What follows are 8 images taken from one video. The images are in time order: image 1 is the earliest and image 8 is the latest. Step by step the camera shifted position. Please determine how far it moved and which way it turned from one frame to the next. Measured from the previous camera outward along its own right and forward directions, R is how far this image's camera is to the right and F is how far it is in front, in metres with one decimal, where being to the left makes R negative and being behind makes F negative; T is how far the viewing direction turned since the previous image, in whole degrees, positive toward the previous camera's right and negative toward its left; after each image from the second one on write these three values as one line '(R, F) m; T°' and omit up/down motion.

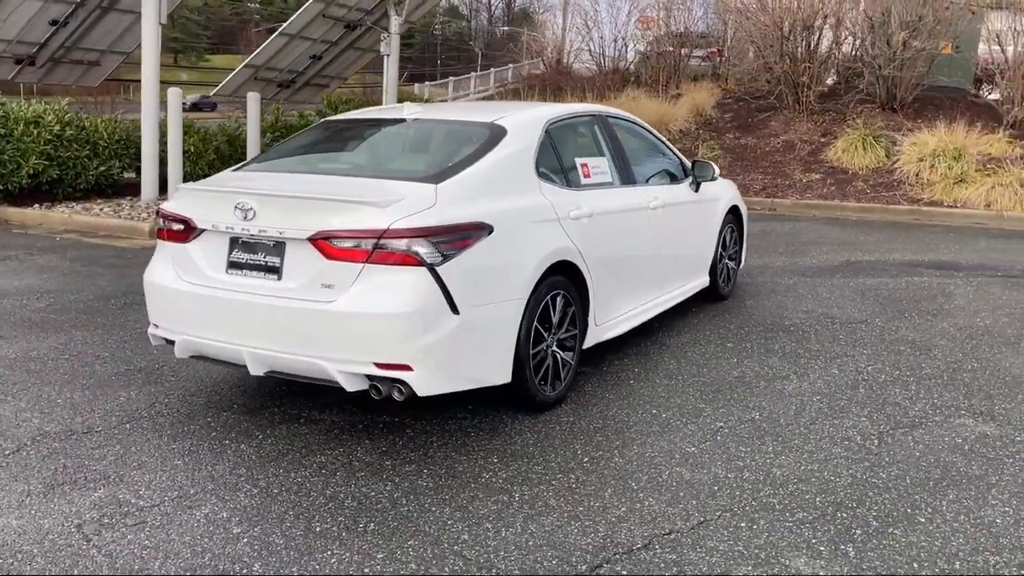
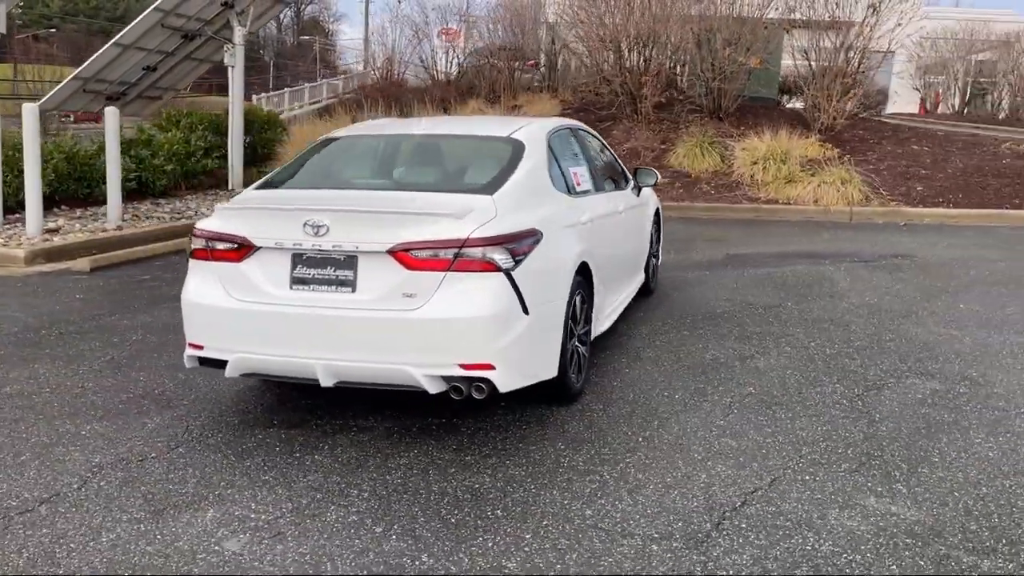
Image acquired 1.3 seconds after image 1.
(-1.1, -0.2) m; +13°
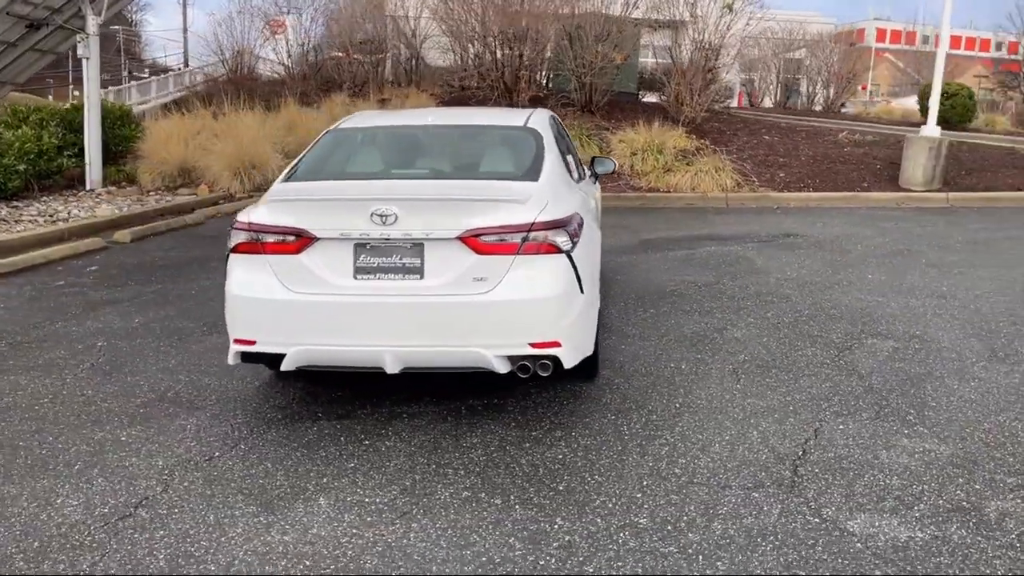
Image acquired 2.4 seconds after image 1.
(-1.0, -0.1) m; +11°
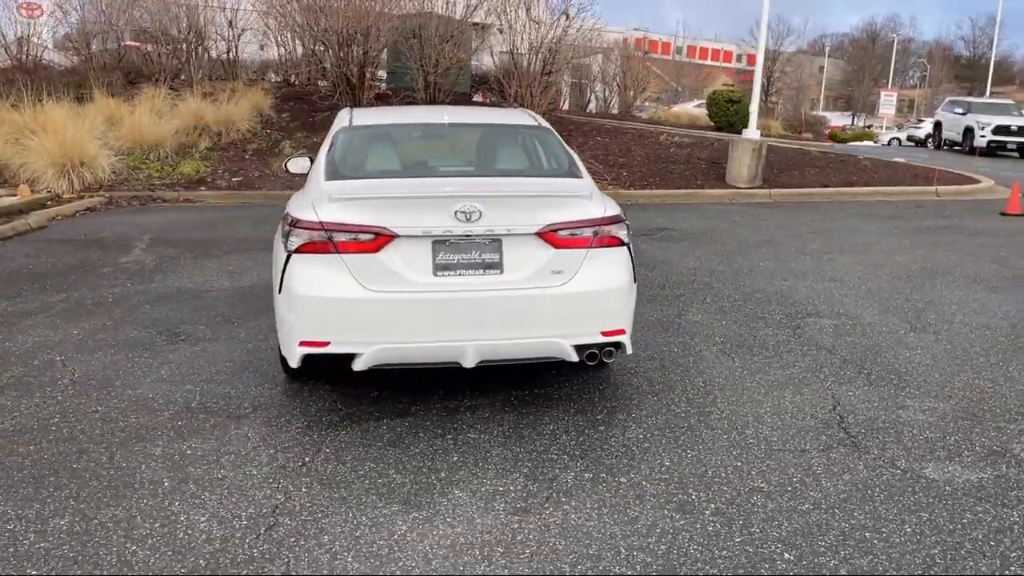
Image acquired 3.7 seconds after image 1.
(-1.3, 0.0) m; +14°
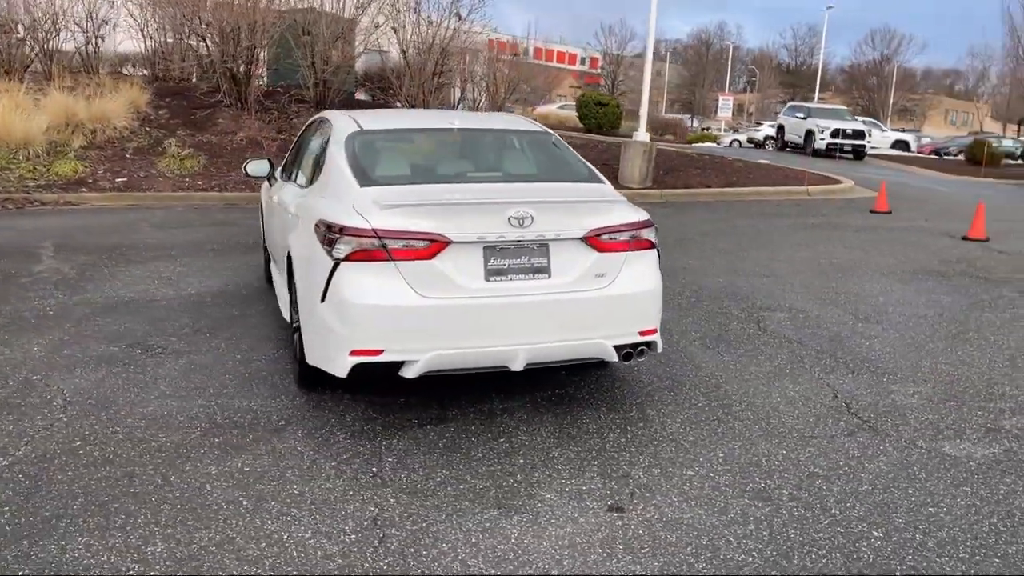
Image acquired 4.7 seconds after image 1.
(-0.9, 0.0) m; +10°
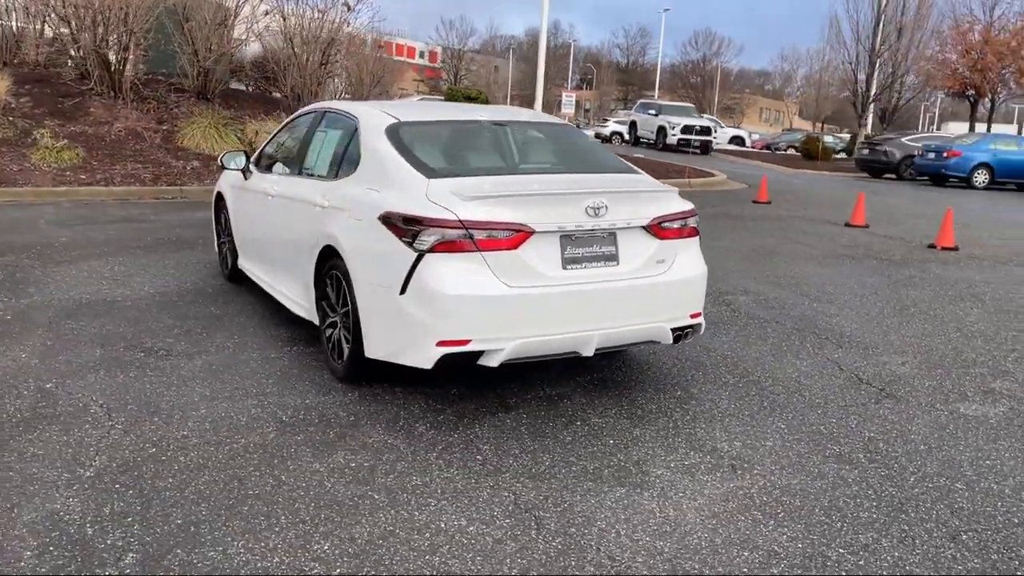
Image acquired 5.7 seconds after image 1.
(-1.1, 0.0) m; +10°
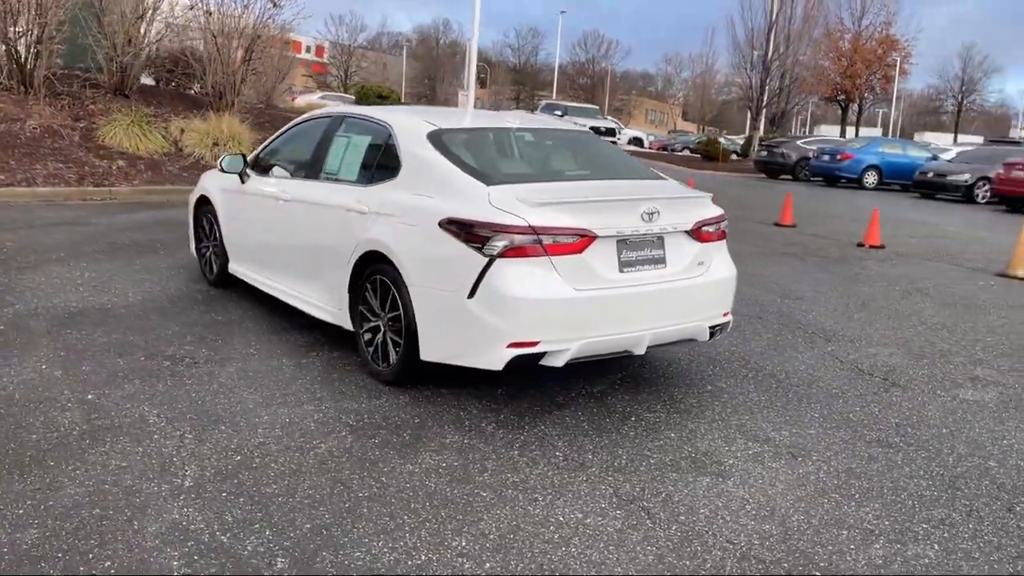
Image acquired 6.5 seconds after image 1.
(-0.8, -0.1) m; +7°
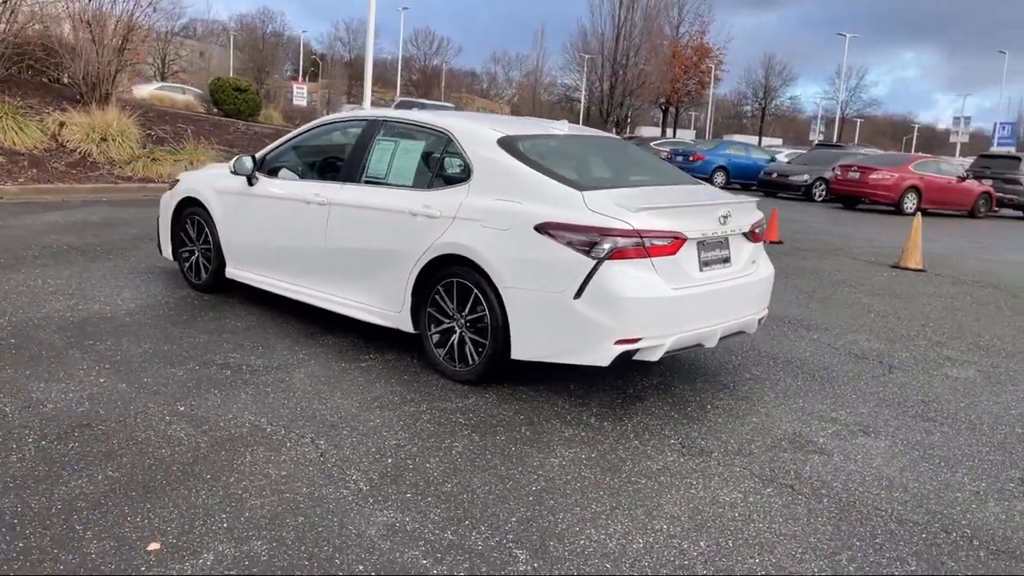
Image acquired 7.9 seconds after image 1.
(-1.3, -0.1) m; +11°
